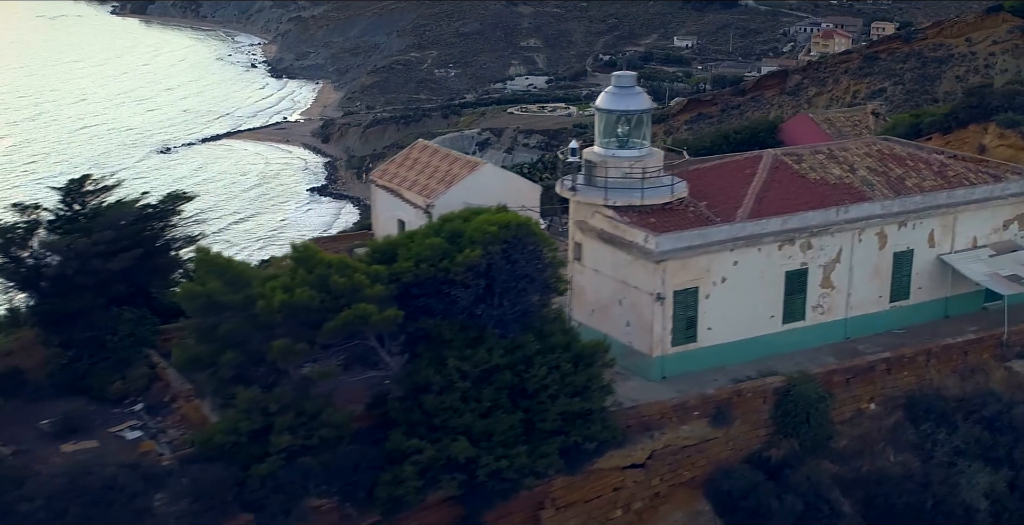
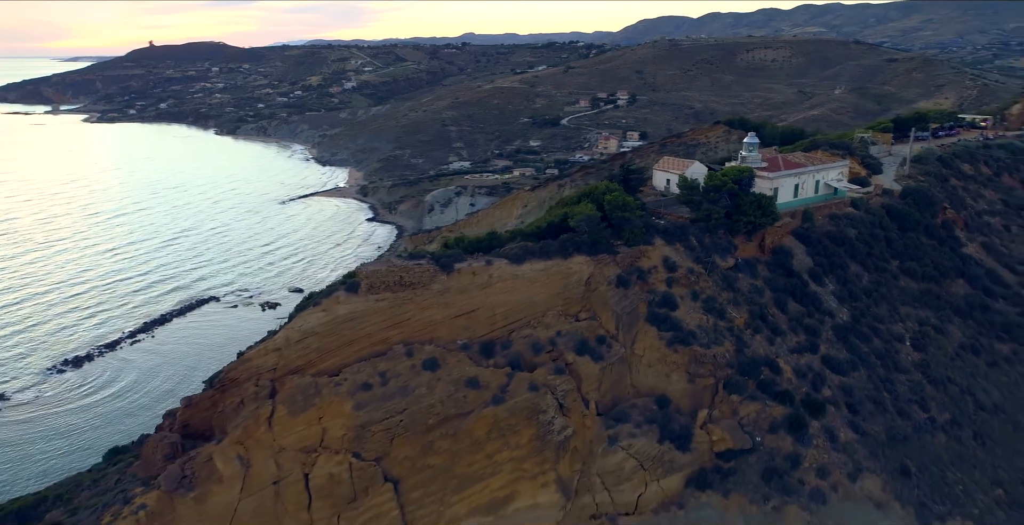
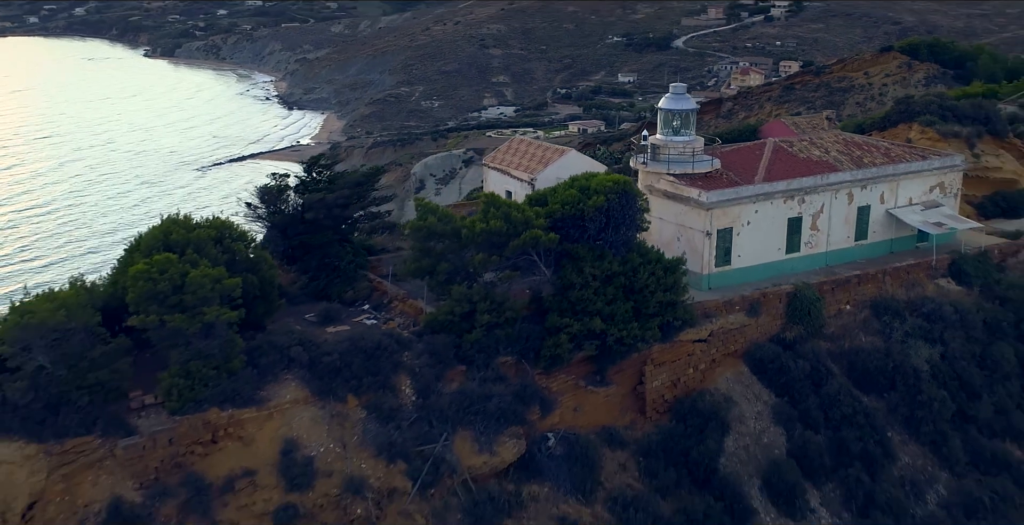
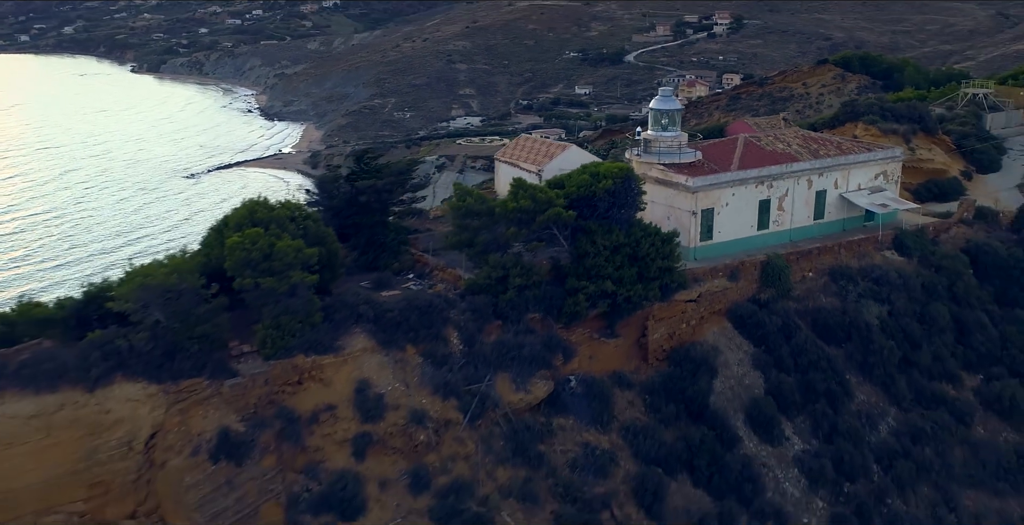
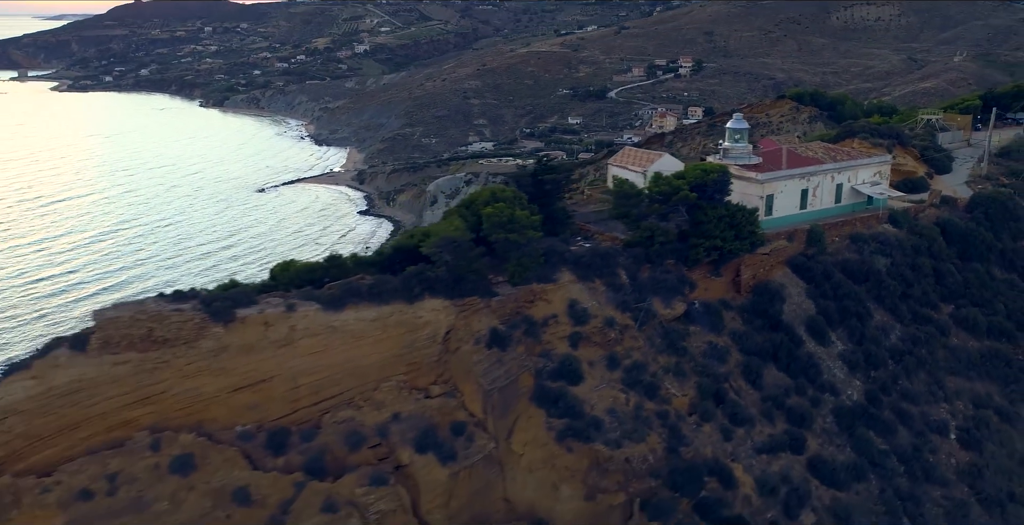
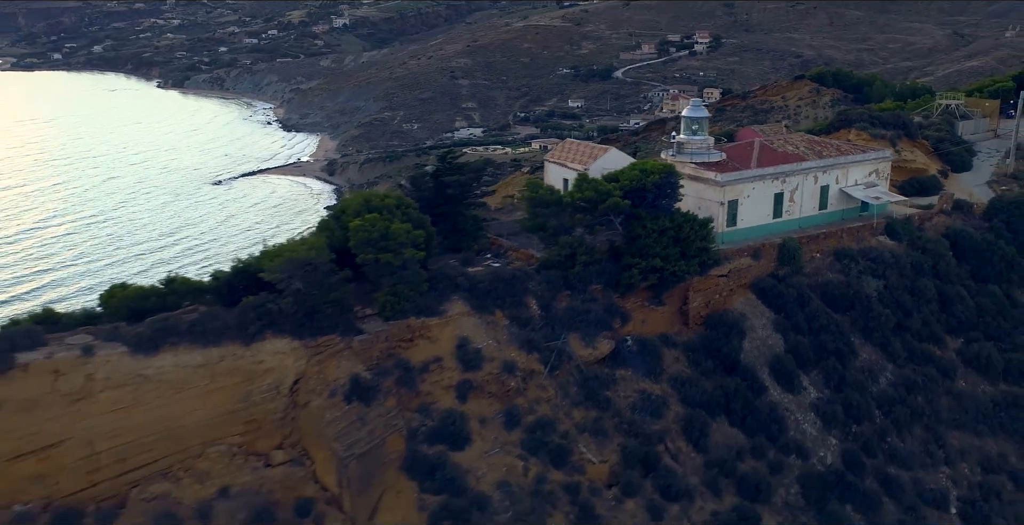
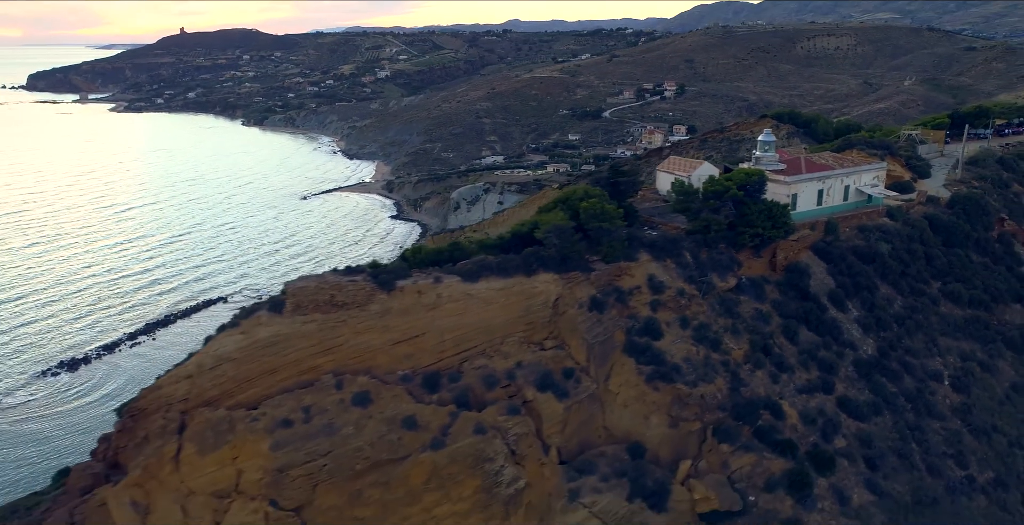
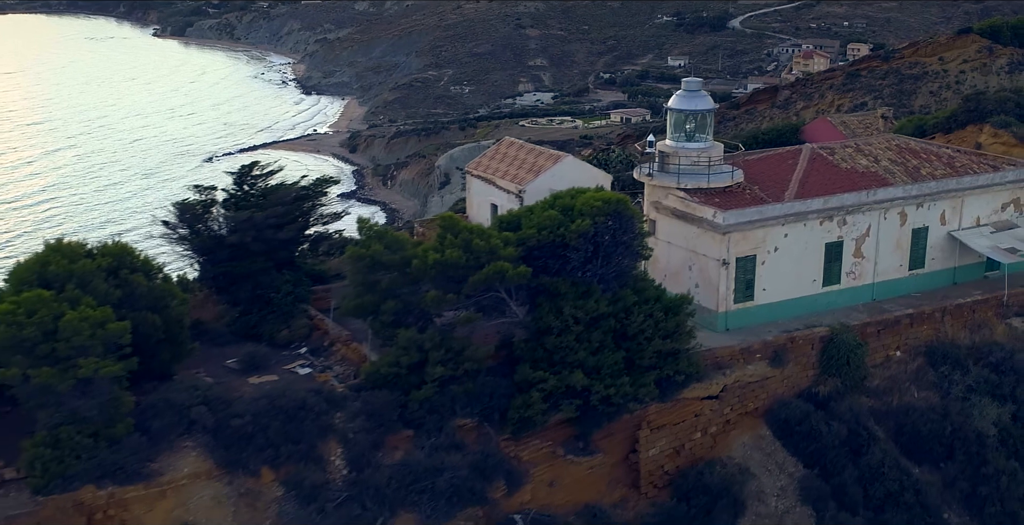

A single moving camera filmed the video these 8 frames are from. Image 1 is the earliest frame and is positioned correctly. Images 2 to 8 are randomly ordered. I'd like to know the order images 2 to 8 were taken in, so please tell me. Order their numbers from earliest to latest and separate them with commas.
8, 3, 4, 6, 5, 7, 2
